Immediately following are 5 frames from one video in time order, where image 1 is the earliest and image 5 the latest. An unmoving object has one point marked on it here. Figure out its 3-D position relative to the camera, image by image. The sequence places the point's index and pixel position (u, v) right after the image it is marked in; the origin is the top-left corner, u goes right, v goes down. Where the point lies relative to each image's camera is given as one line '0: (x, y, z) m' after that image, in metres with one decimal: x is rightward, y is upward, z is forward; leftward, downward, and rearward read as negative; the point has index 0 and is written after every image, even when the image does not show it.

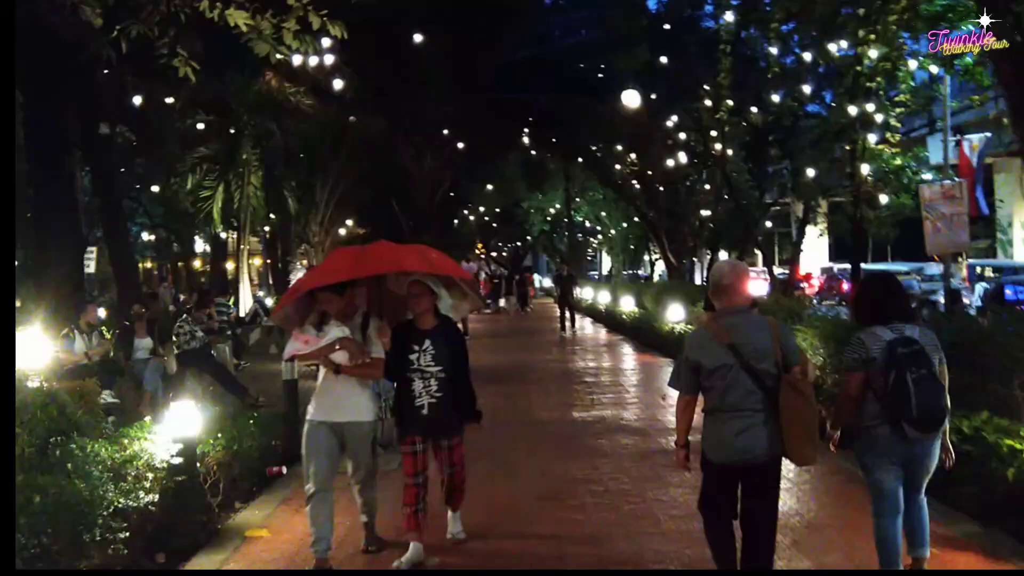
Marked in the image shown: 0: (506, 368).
0: (-0.1, -1.8, +17.3) m
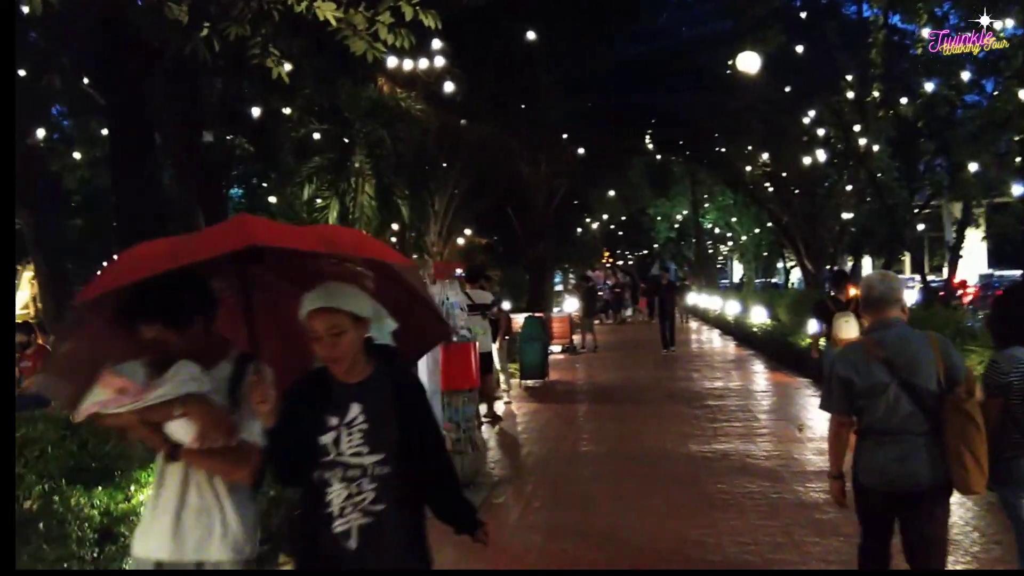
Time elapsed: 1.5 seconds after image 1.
0: (+2.2, -2.0, +15.8) m
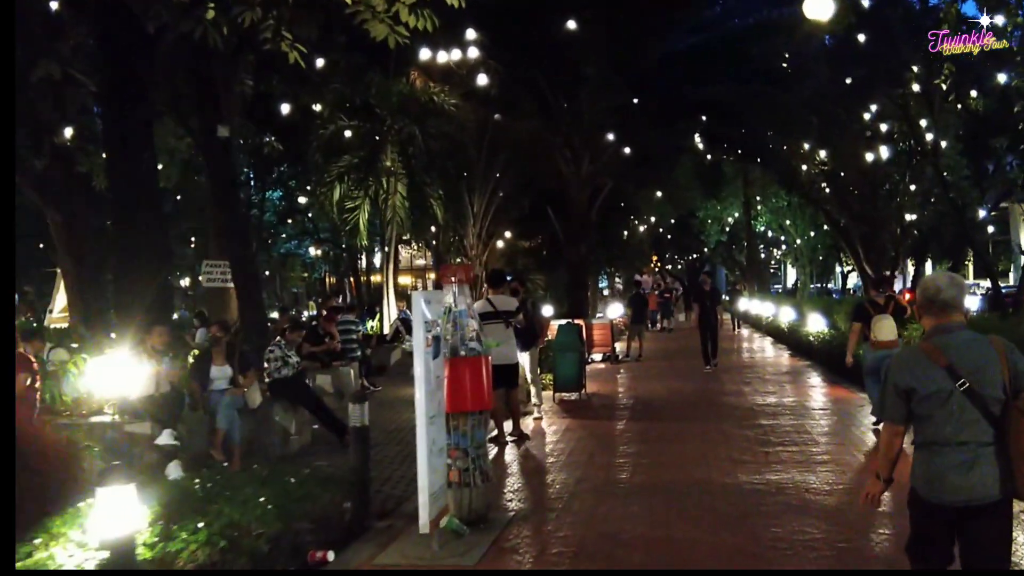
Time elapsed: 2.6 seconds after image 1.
0: (+2.8, -2.1, +14.5) m
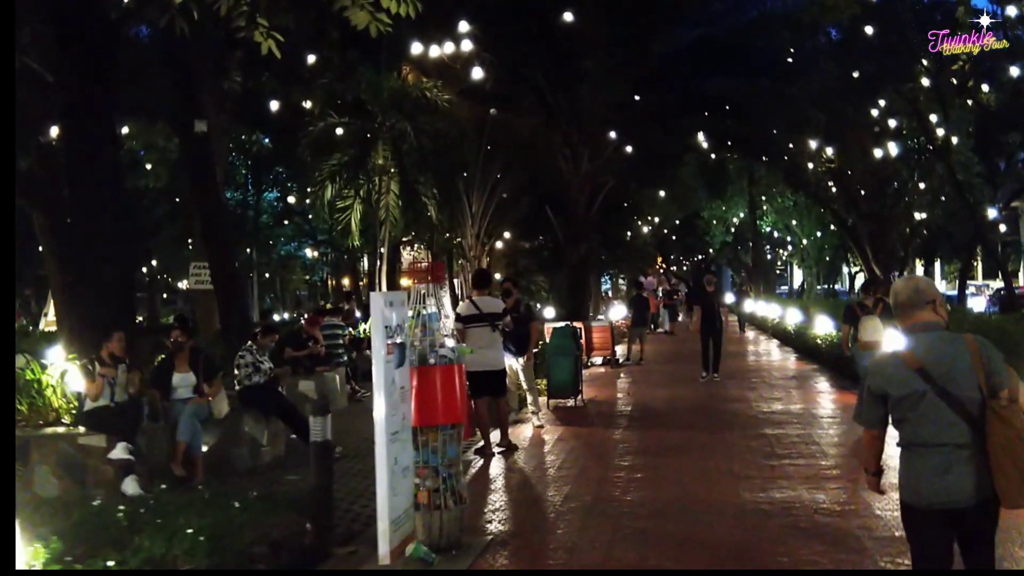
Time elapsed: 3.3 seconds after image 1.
0: (+2.7, -2.1, +13.8) m
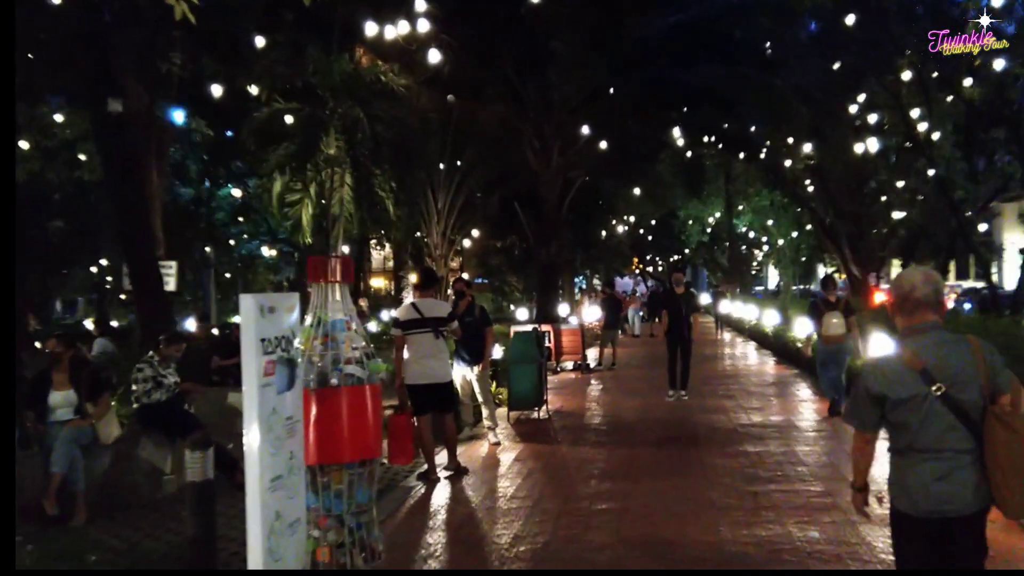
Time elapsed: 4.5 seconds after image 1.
0: (+2.0, -2.1, +12.5) m
